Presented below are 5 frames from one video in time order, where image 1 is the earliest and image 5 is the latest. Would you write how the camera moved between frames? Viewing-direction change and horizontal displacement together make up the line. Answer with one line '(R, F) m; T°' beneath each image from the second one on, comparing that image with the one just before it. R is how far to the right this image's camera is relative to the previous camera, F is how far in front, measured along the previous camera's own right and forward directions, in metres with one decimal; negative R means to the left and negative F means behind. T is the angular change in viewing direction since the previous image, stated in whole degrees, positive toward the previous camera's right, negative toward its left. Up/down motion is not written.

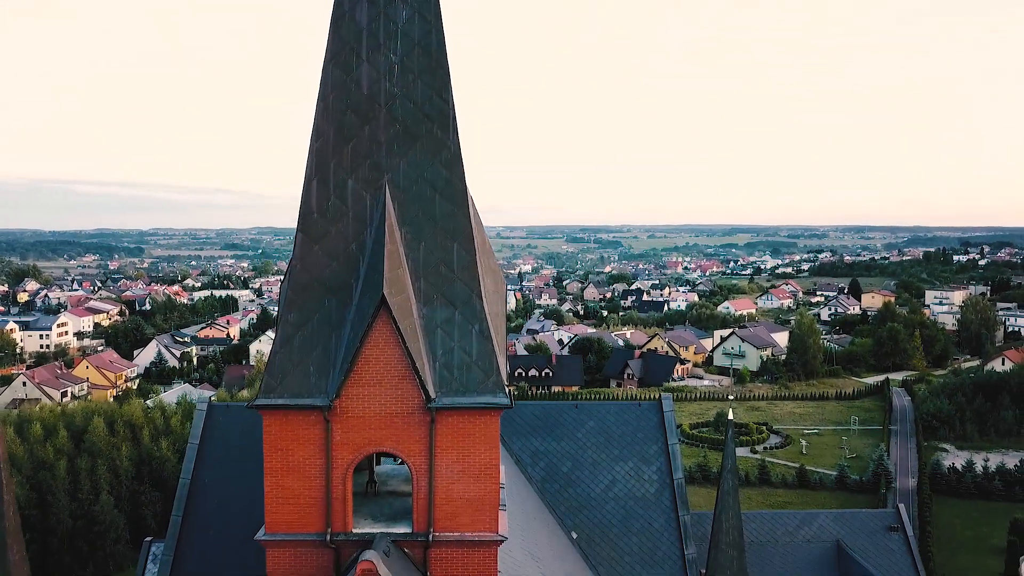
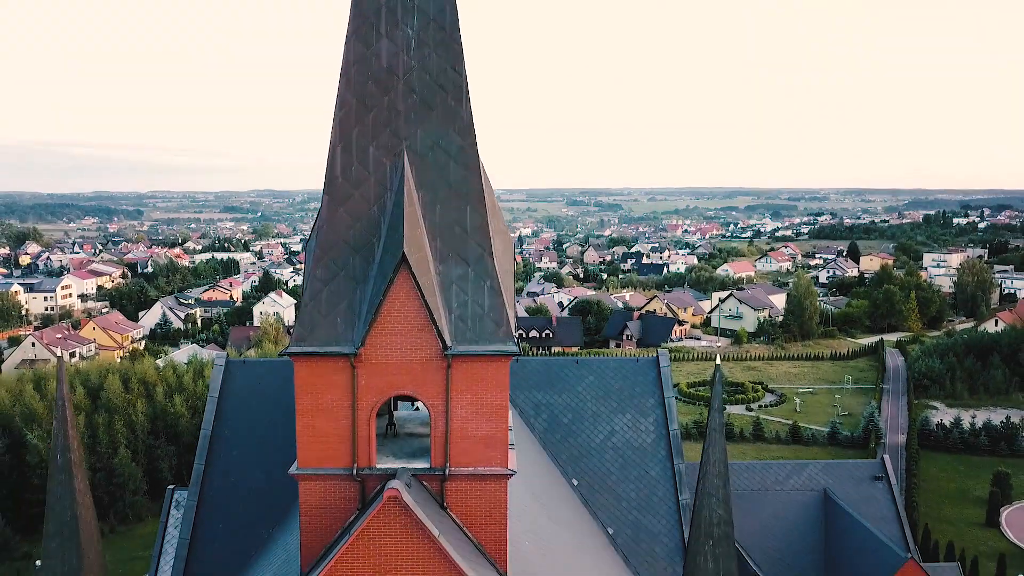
(-0.1, -1.0) m; 0°
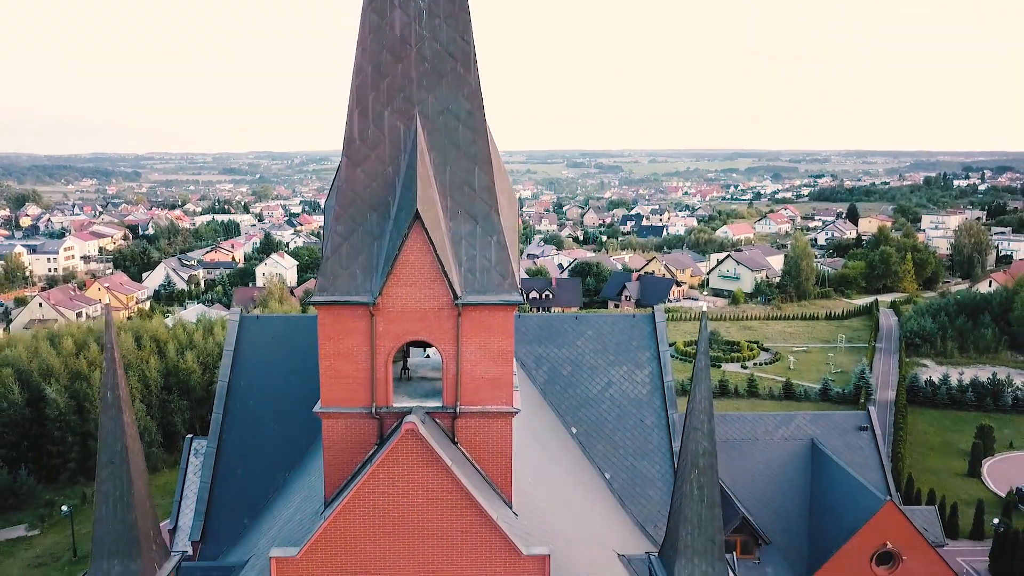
(-0.1, -1.0) m; 0°
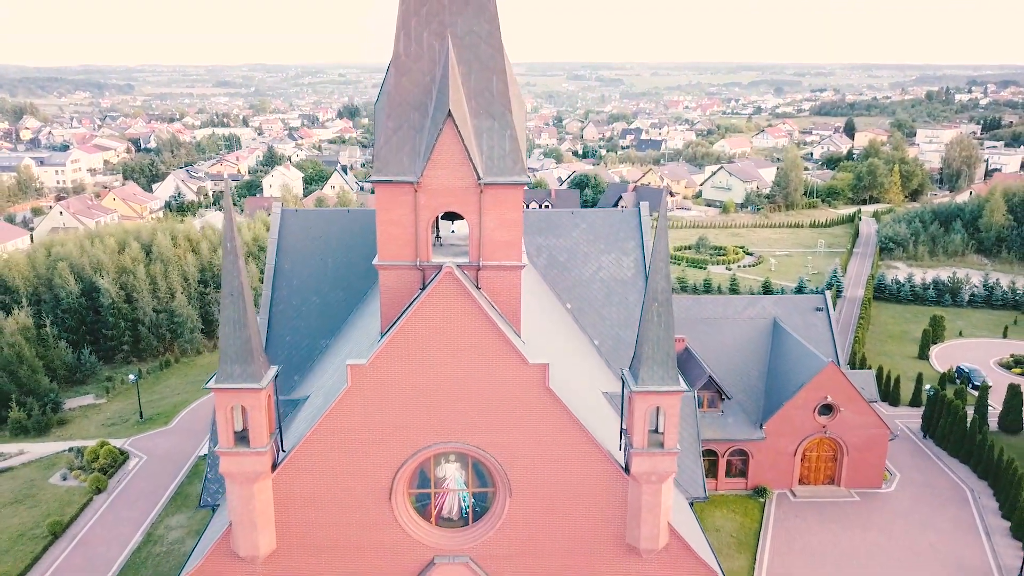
(-0.2, -4.0) m; 0°
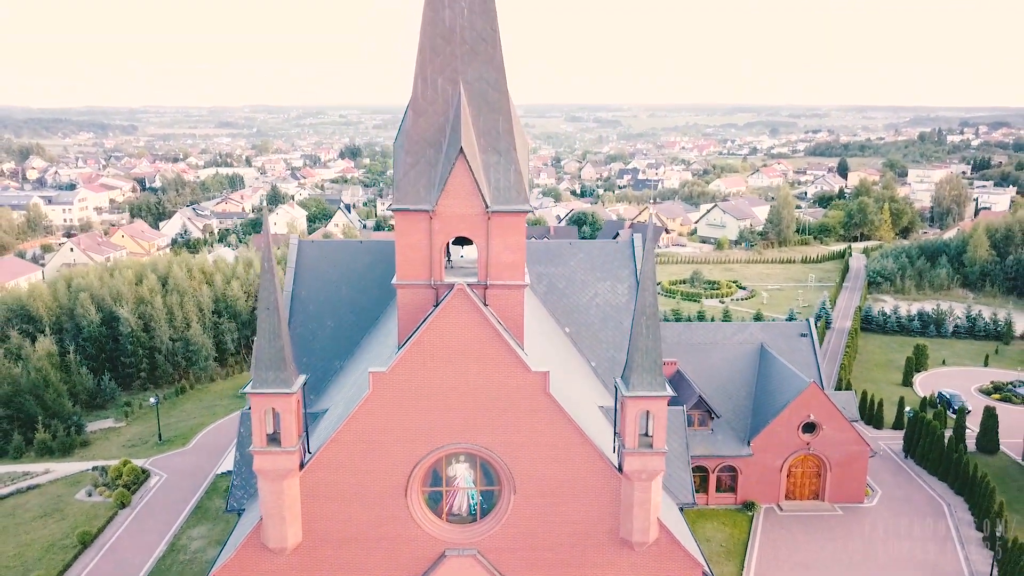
(-0.1, -1.9) m; 0°
